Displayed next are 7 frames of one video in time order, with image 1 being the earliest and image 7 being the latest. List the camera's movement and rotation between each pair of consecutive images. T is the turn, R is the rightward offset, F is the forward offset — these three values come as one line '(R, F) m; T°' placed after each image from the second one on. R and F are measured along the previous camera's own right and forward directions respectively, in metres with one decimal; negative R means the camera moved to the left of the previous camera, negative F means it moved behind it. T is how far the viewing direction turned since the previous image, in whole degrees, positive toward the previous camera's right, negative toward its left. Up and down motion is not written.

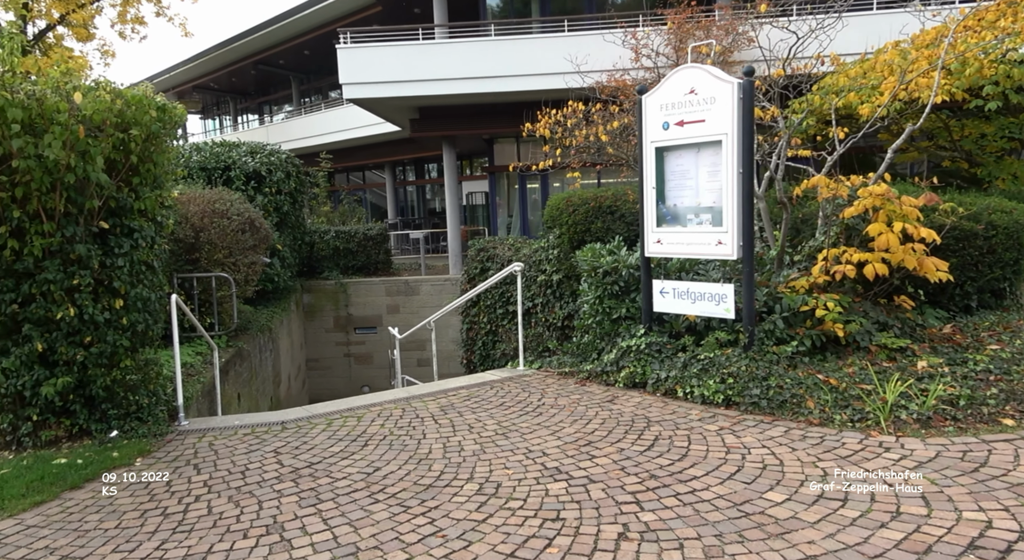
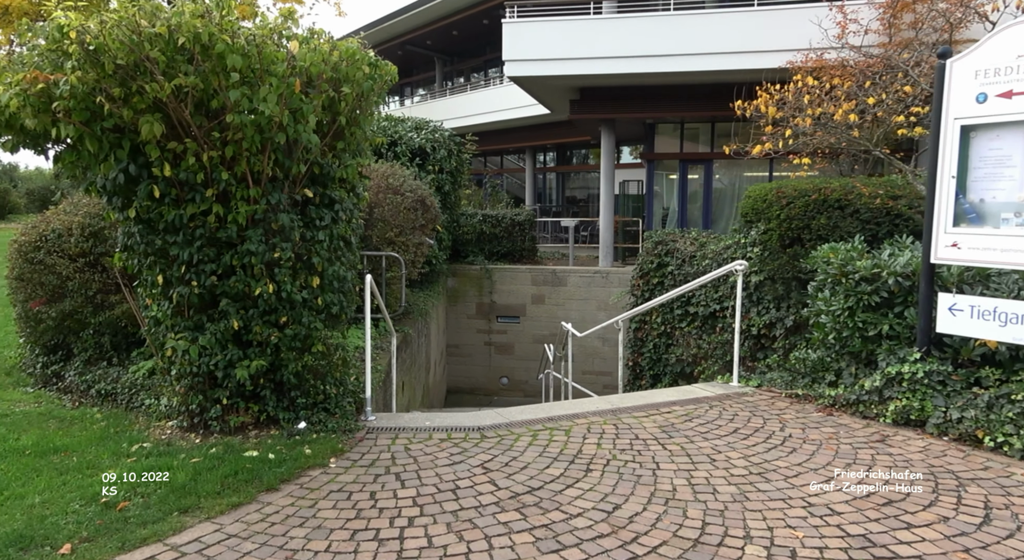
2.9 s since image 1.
(-0.9, +0.7) m; -9°
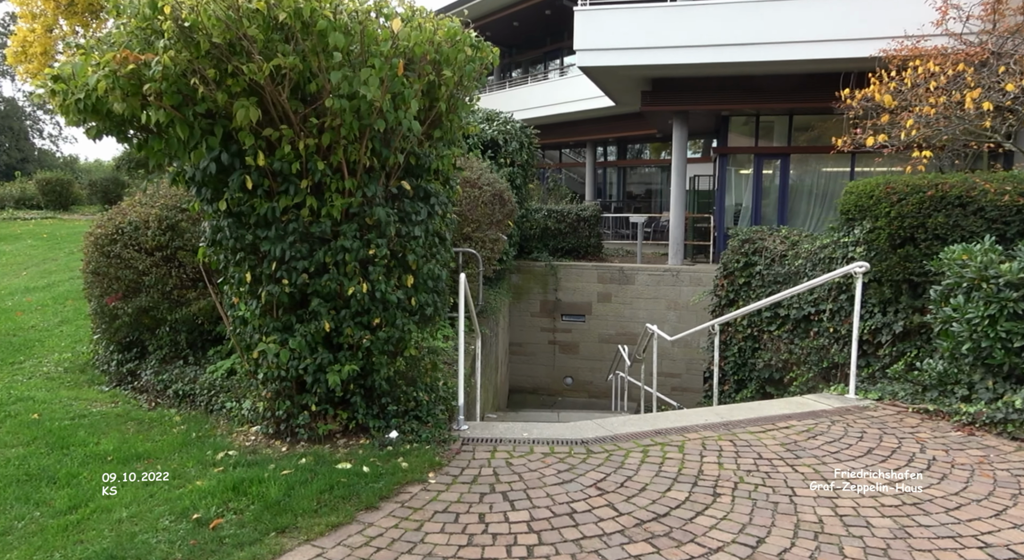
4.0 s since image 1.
(-0.4, +0.4) m; -4°
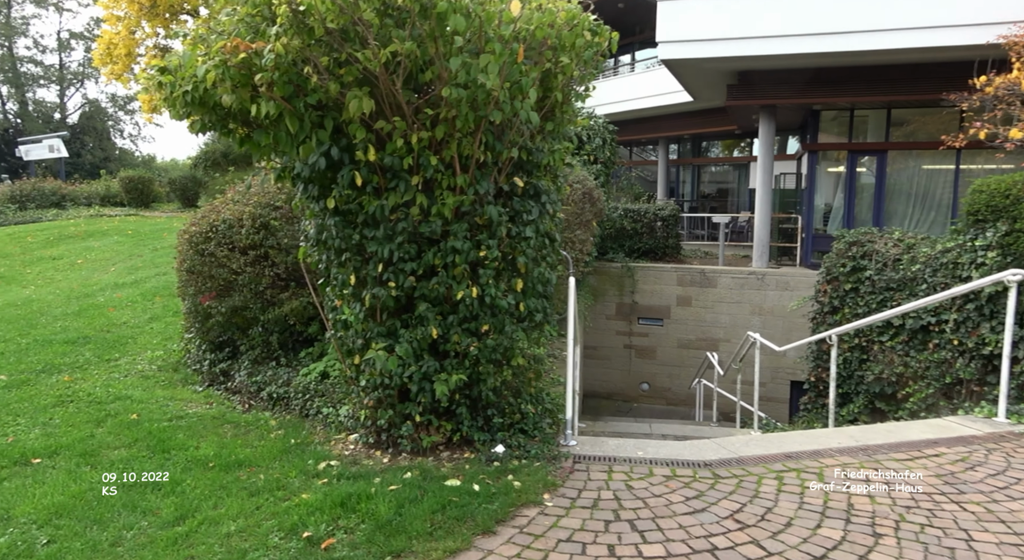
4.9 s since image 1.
(-0.4, +0.3) m; -5°
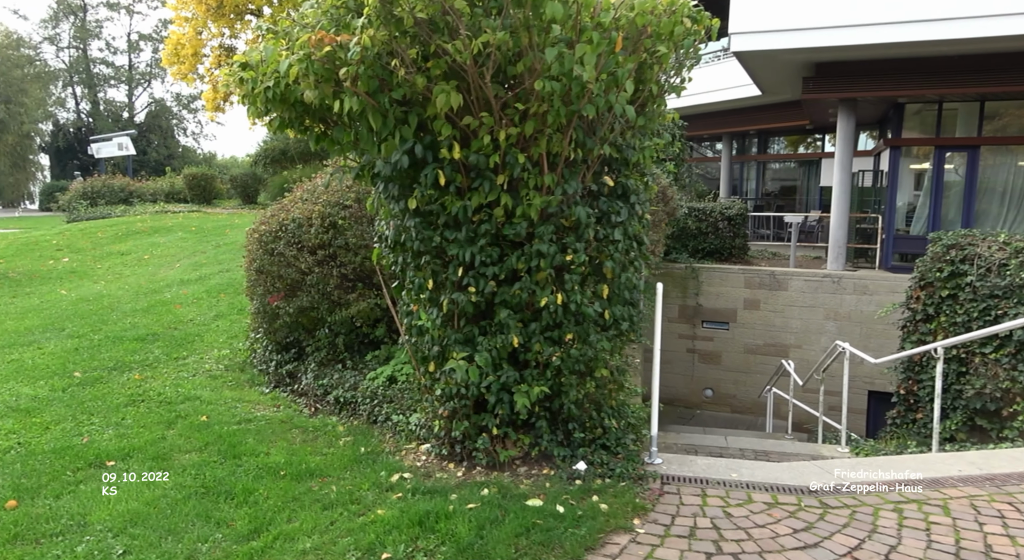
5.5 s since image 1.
(-0.2, +0.2) m; -4°
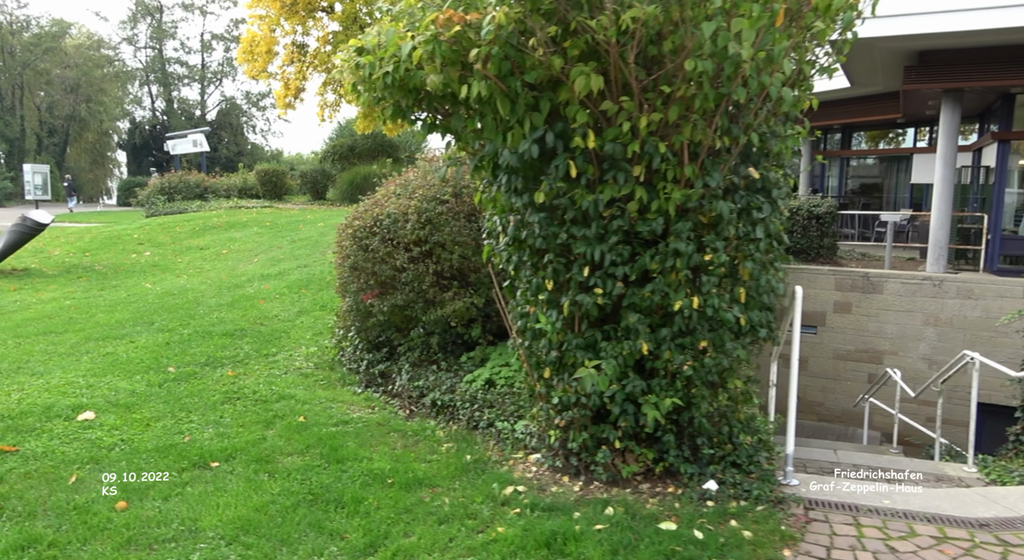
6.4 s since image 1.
(-0.4, +0.3) m; -5°
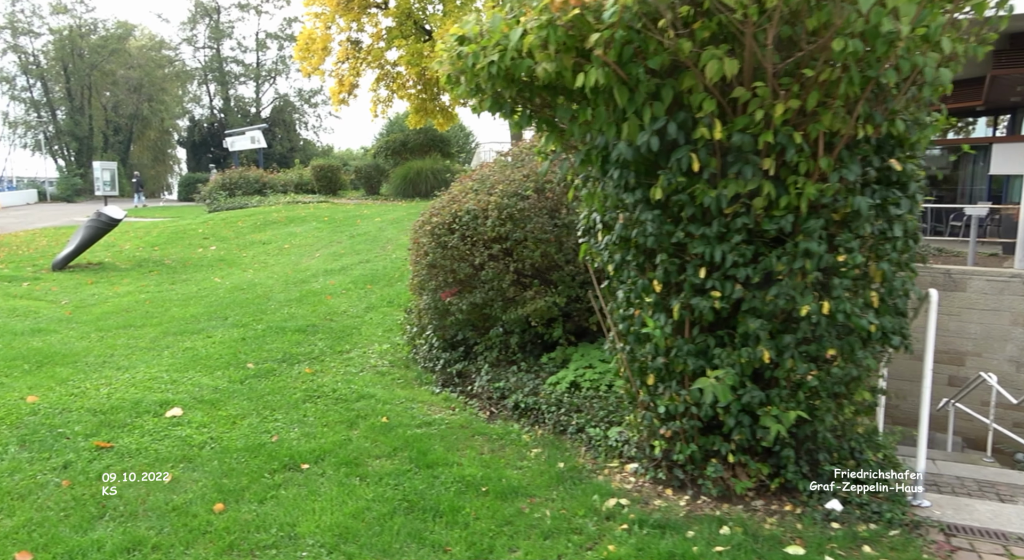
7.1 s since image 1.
(-0.3, +0.2) m; -4°
